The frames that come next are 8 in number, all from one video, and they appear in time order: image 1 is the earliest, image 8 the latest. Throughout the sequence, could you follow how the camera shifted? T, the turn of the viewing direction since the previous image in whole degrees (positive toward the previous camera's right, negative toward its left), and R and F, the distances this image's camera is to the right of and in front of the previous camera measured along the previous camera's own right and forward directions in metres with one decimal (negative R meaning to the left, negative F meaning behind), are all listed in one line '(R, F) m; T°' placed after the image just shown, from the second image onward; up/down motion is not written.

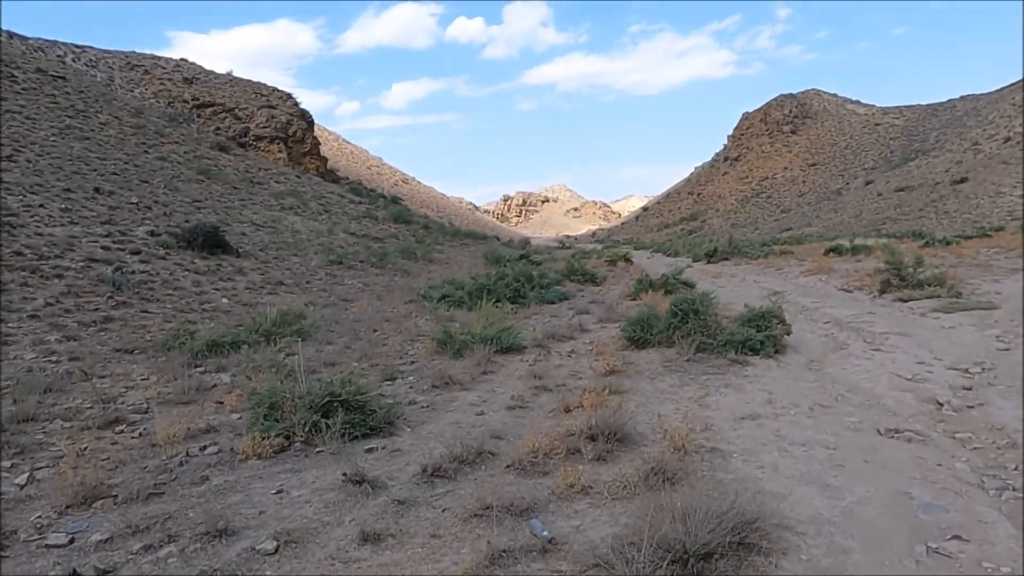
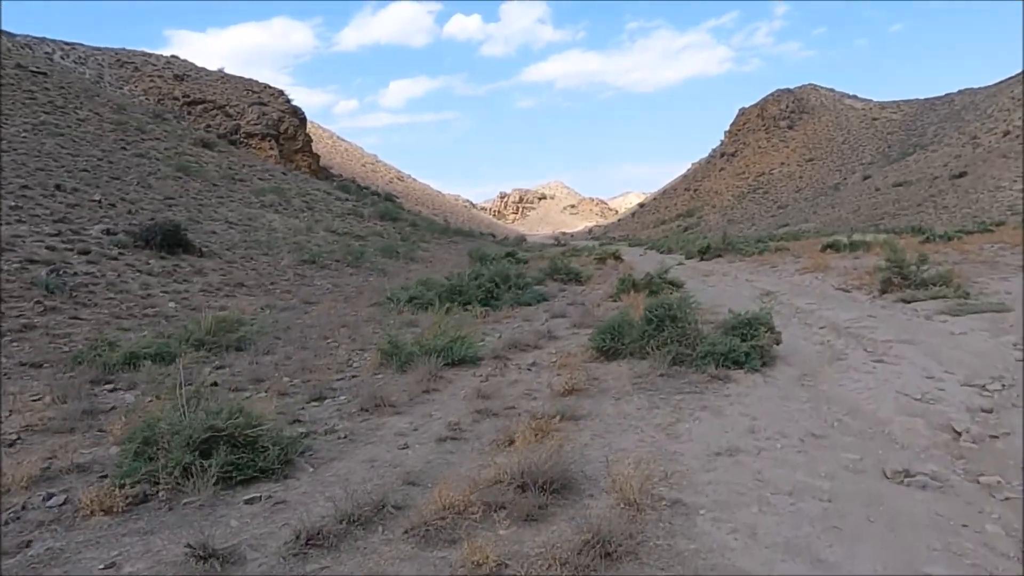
(+0.5, +1.2) m; 0°
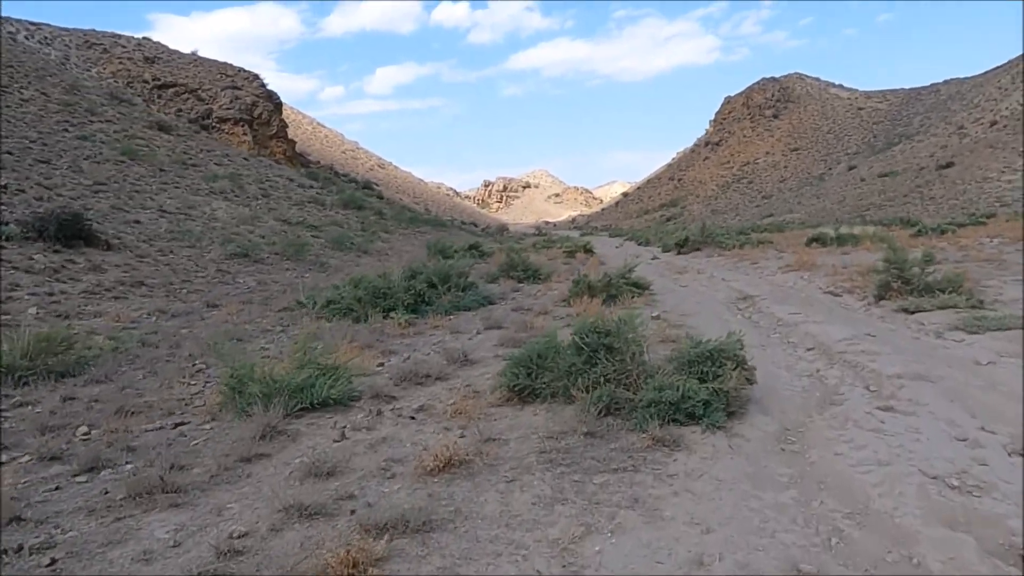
(+0.8, +2.2) m; +1°
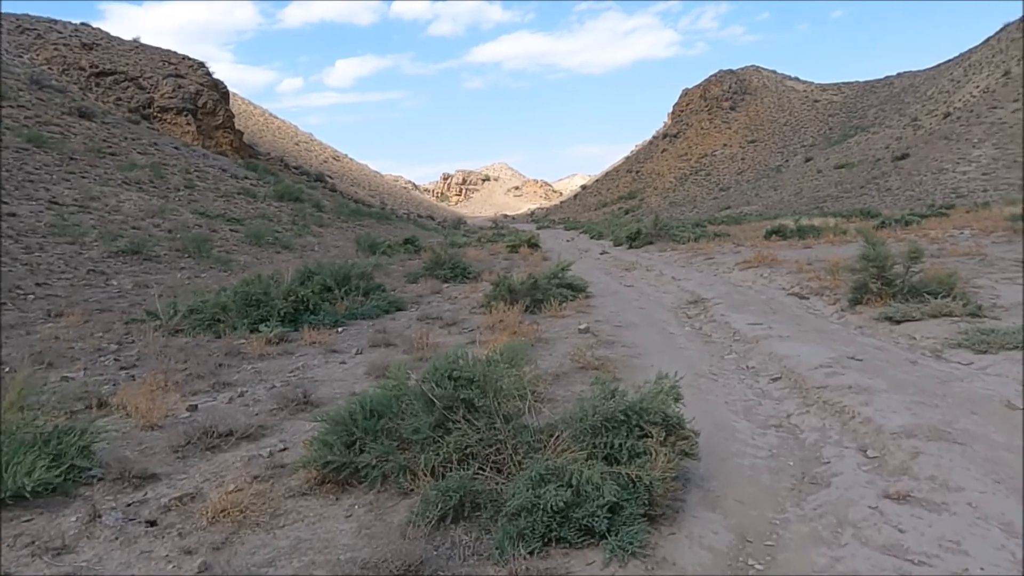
(+0.8, +2.2) m; +3°
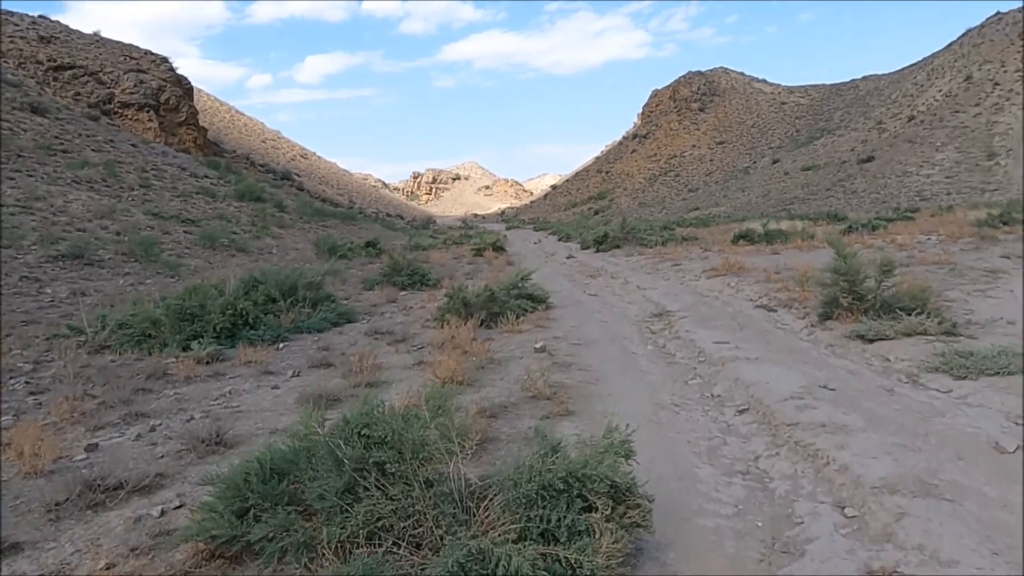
(+0.2, +0.6) m; +2°
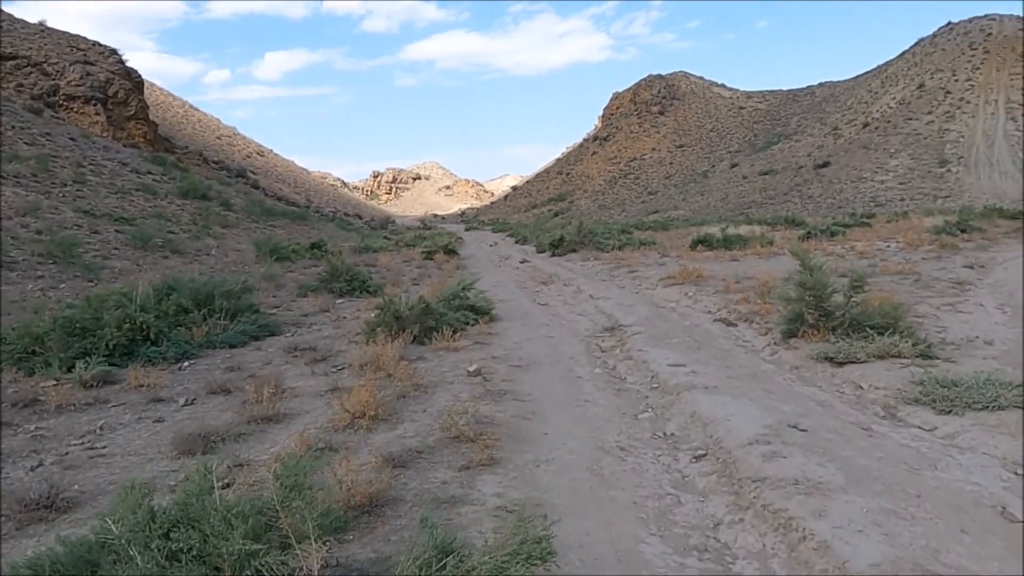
(+0.3, +0.9) m; +3°
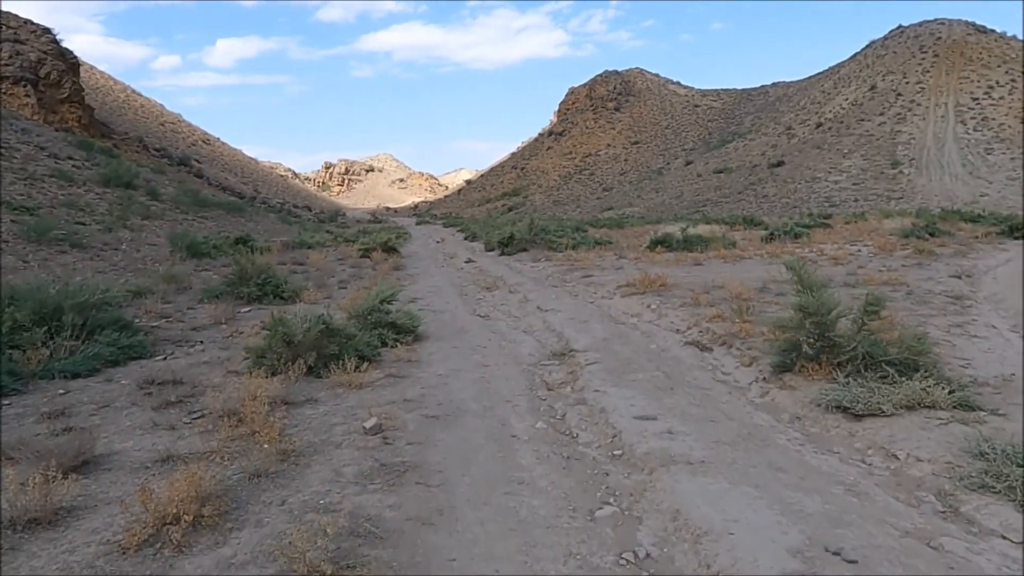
(+0.3, +1.9) m; +3°
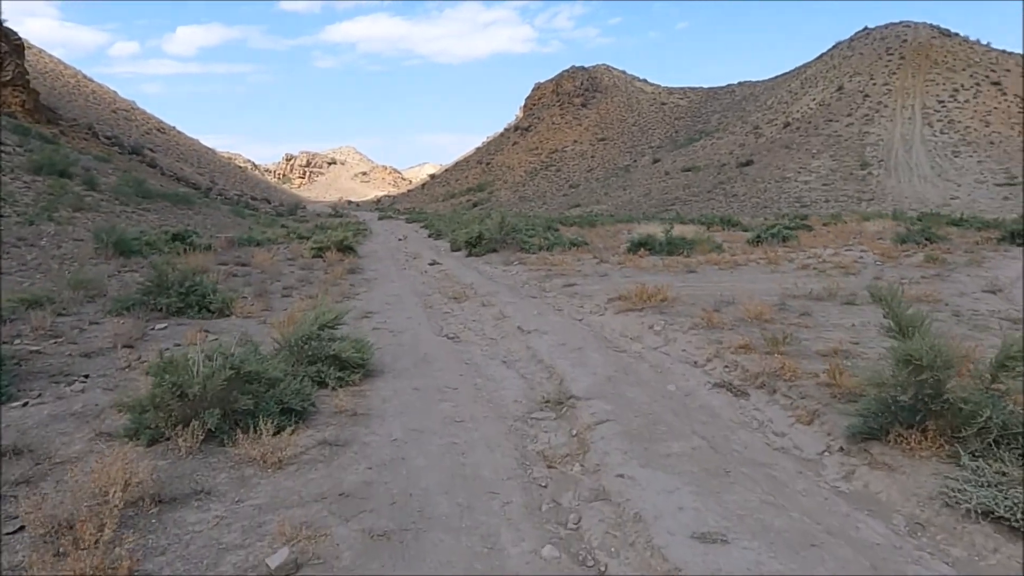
(-0.1, +2.0) m; +3°
